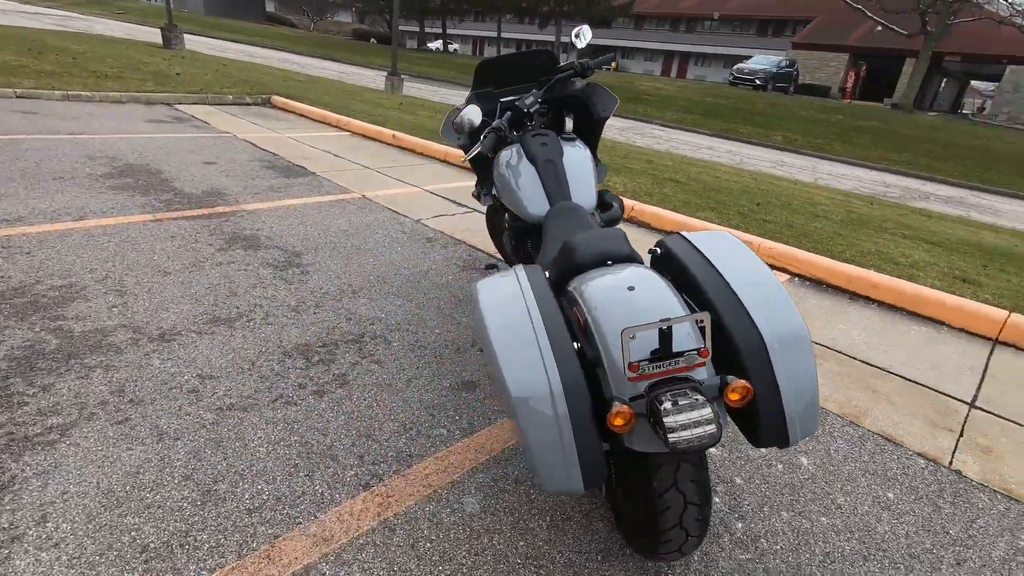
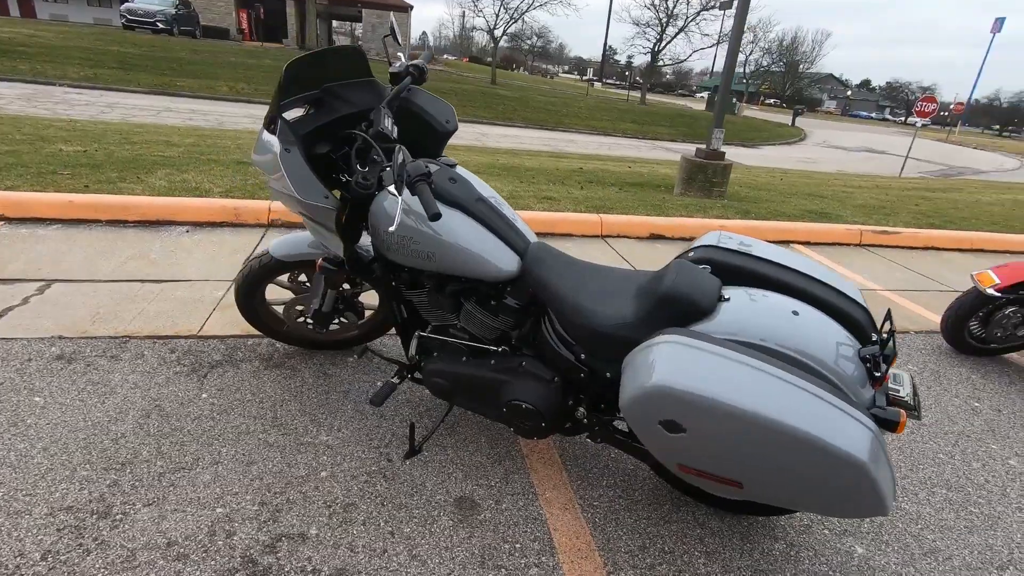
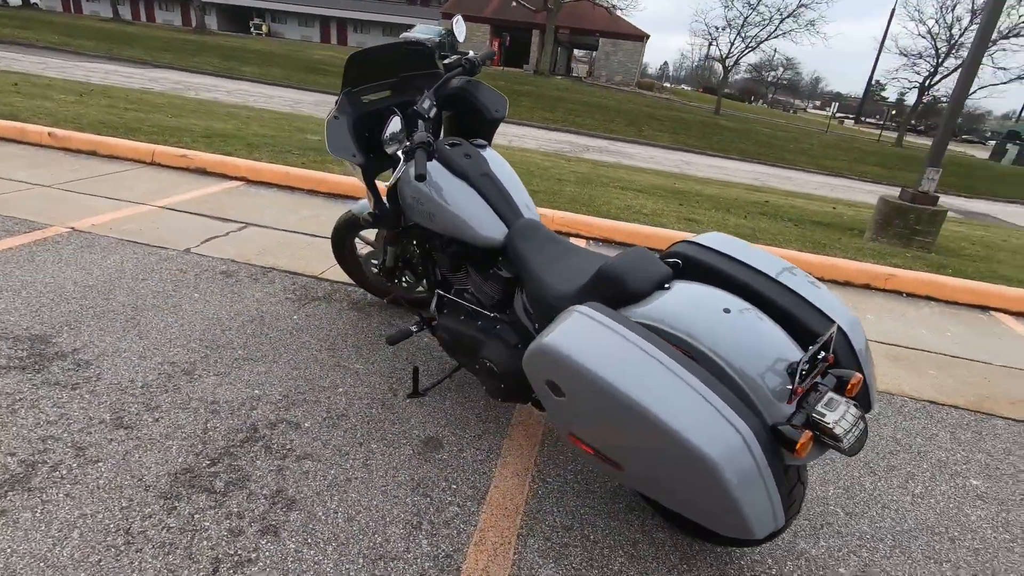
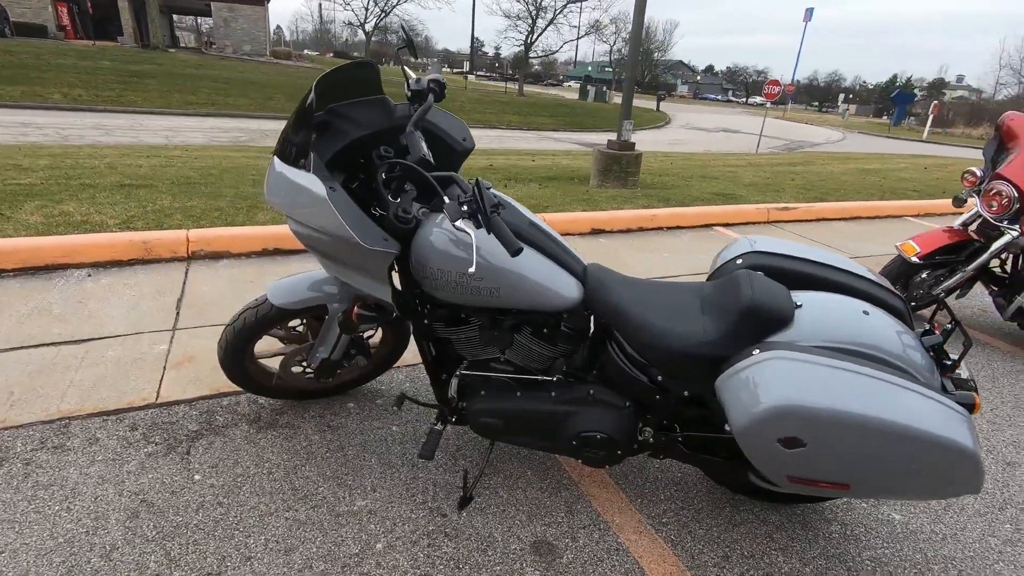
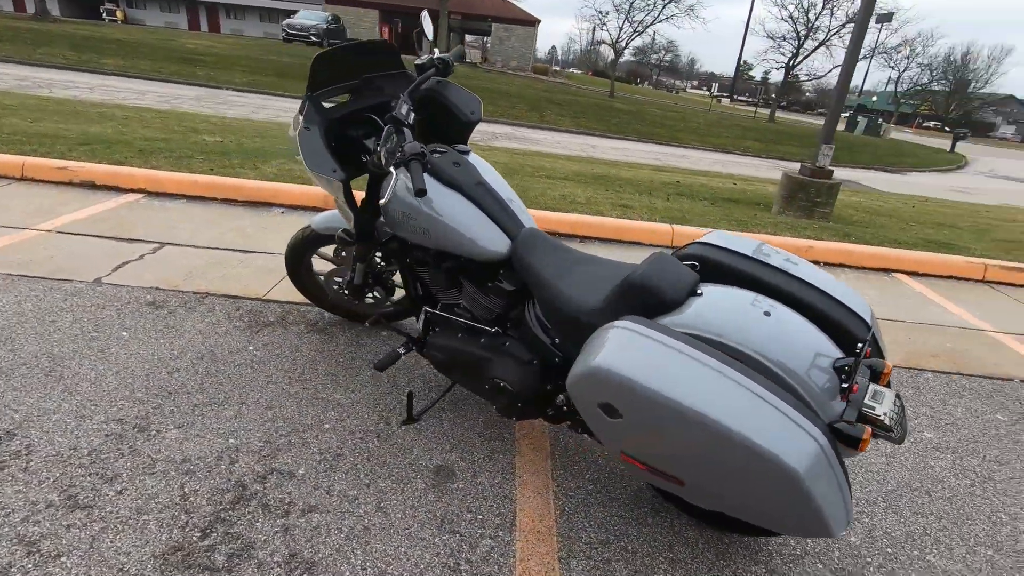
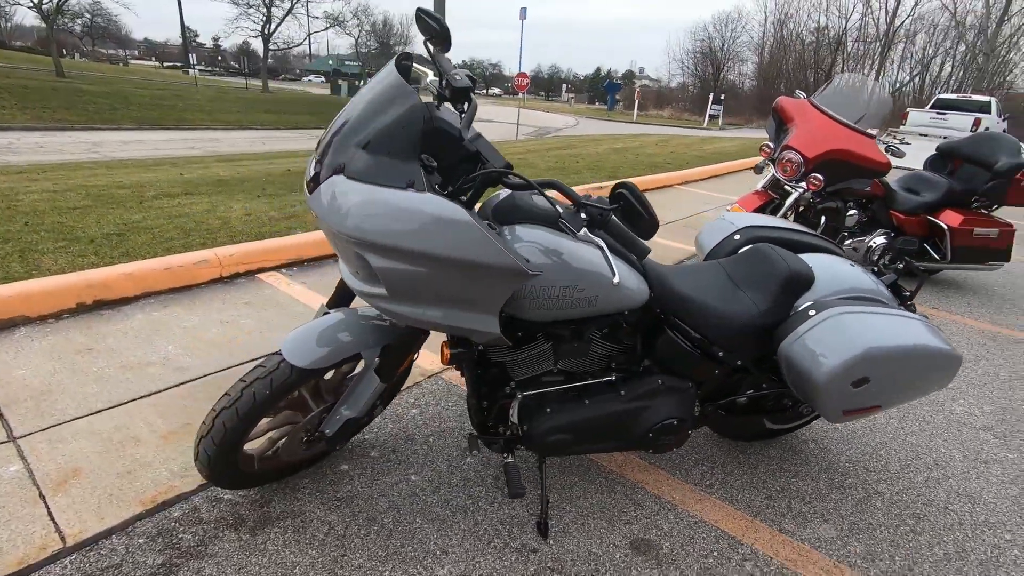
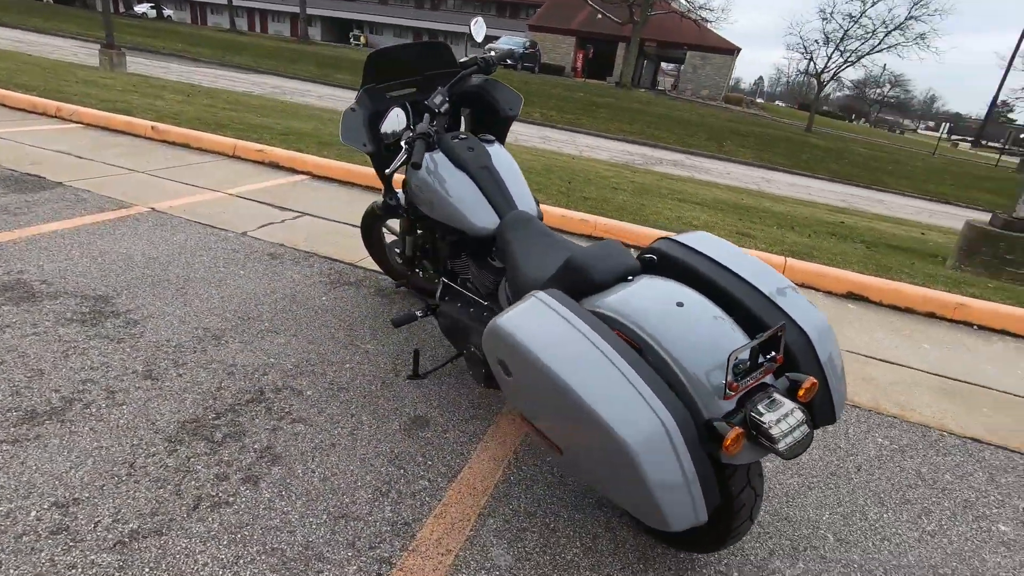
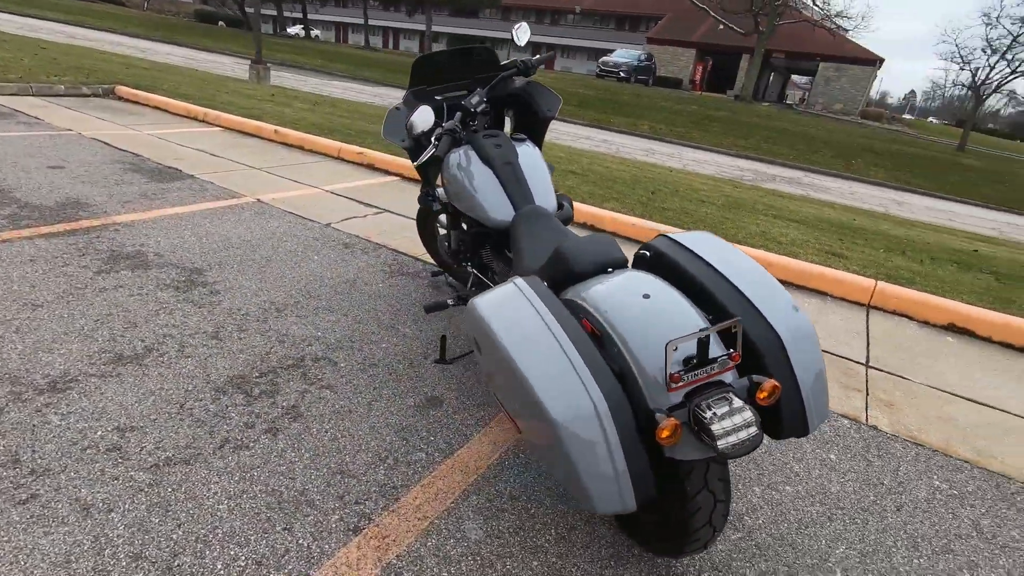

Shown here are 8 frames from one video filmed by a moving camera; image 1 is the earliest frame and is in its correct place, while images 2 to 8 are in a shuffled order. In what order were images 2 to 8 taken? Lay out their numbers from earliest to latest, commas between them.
8, 7, 3, 5, 2, 4, 6
